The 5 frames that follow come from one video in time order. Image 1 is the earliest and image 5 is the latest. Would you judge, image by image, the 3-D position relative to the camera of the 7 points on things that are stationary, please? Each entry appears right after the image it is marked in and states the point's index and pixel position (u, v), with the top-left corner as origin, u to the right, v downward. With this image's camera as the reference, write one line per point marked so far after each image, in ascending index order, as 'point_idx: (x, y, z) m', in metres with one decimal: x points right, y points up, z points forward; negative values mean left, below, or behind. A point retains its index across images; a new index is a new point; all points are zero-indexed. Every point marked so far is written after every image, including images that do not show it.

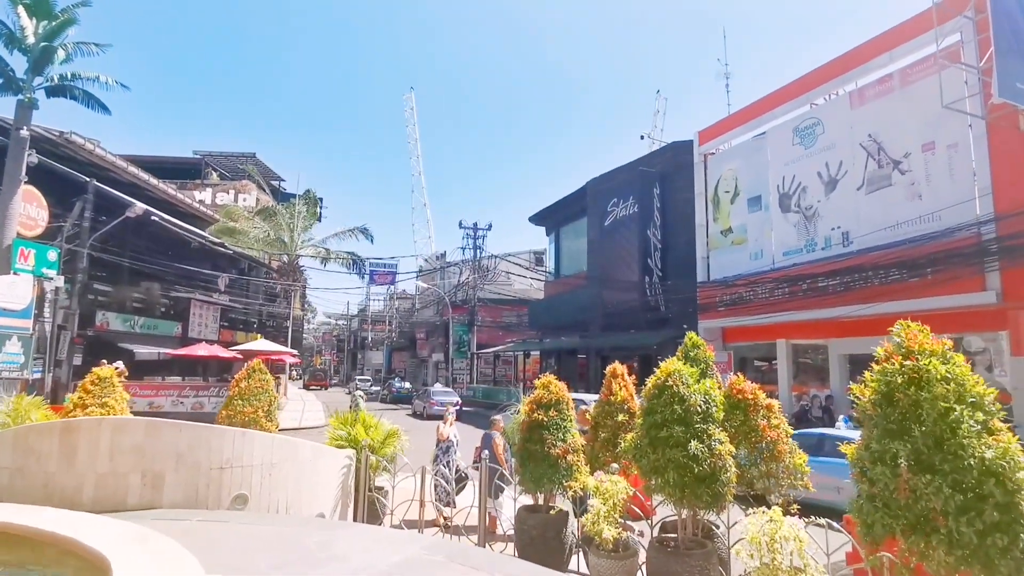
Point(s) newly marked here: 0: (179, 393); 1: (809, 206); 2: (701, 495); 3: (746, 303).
0: (-9.6, -3.0, +16.4) m
1: (+7.9, +2.2, +15.3) m
2: (+1.3, -1.4, +3.9) m
3: (+6.8, -0.4, +16.6) m
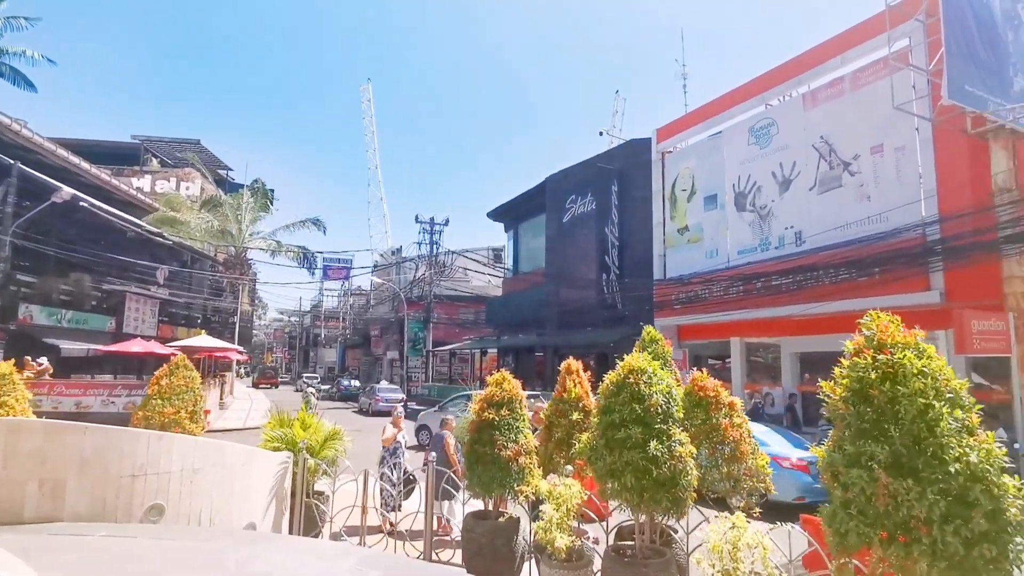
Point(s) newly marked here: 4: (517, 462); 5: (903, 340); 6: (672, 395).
0: (-10.9, -2.8, +15.3) m
1: (+6.8, +2.2, +15.5) m
2: (+0.9, -1.3, +3.6) m
3: (+5.5, -0.4, +16.6) m
4: (0.0, -1.4, +4.7) m
5: (+1.8, -0.2, +2.6) m
6: (+1.1, -0.7, +3.8) m
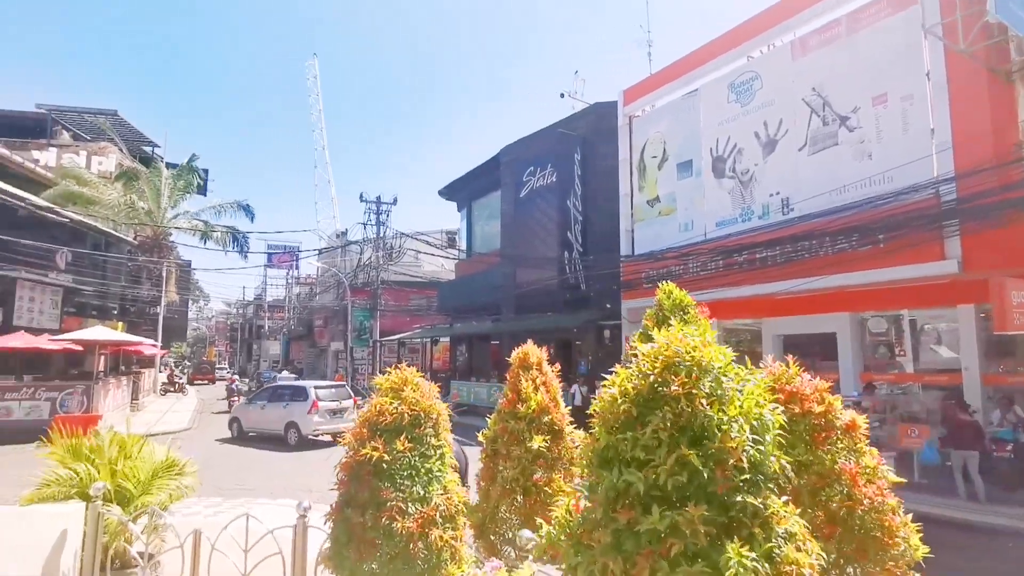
0: (-12.0, -2.3, +12.3) m
1: (+5.6, +2.8, +13.7) m
2: (+0.6, -1.0, +1.4) m
3: (+4.2, +0.2, +14.8) m
4: (-0.4, -1.1, +2.4) m
5: (+1.5, +0.1, +0.6) m
6: (+0.7, -0.4, +1.6) m
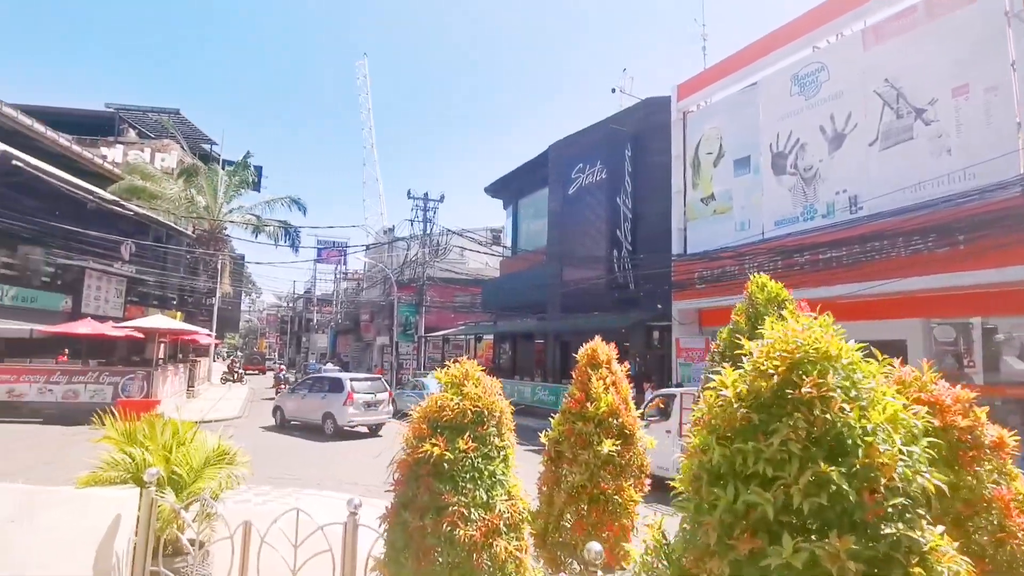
0: (-11.0, -2.1, +13.0) m
1: (+6.7, +2.8, +13.0) m
2: (+0.8, -1.0, +1.2) m
3: (+5.4, +0.2, +14.2) m
4: (-0.1, -1.0, +2.2) m
5: (+1.7, +0.1, +0.2) m
6: (+0.9, -0.3, +1.4) m
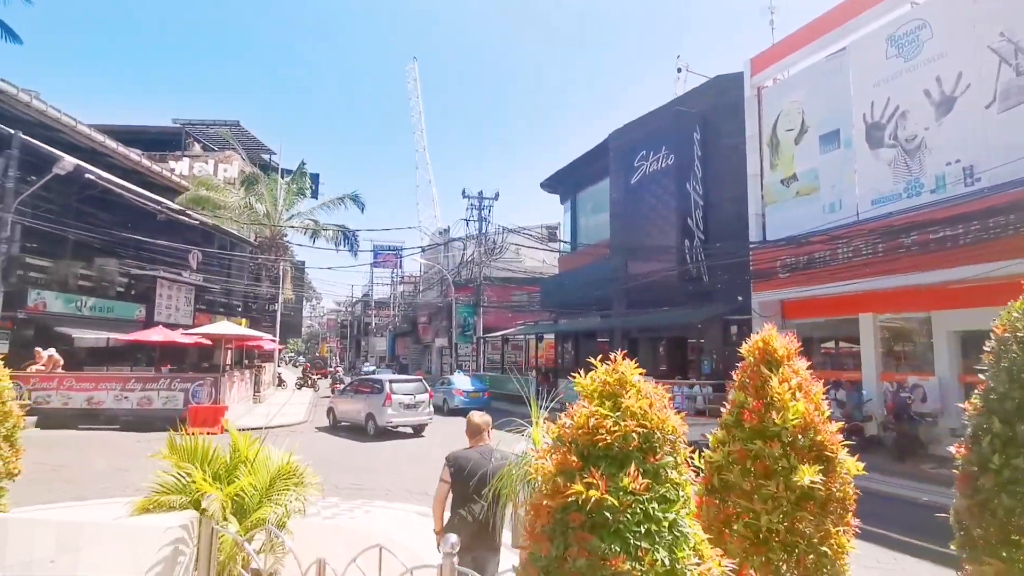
0: (-9.4, -2.3, +13.2) m
1: (+8.1, +3.1, +11.6) m
2: (+1.2, -0.8, +0.3) m
3: (+6.9, +0.5, +12.9) m
4: (+0.4, -0.9, +1.5) m
5: (+2.0, +0.2, -0.7) m
6: (+1.4, -0.2, +0.5) m
